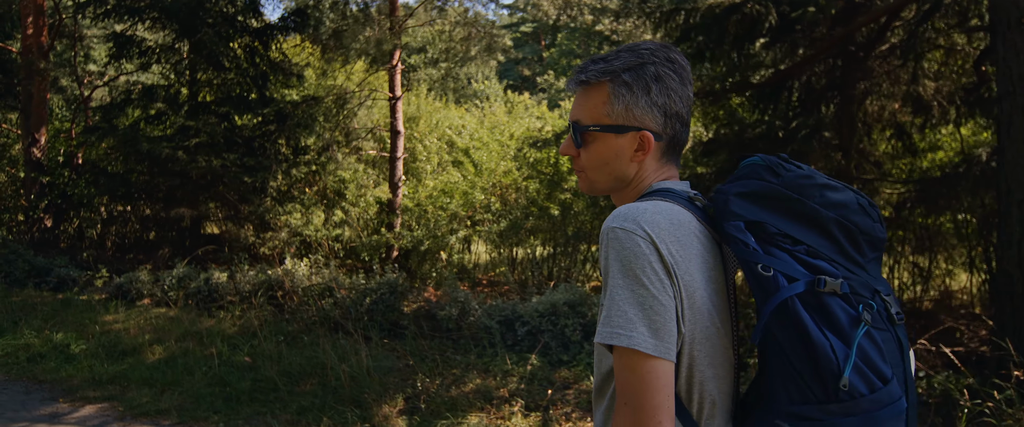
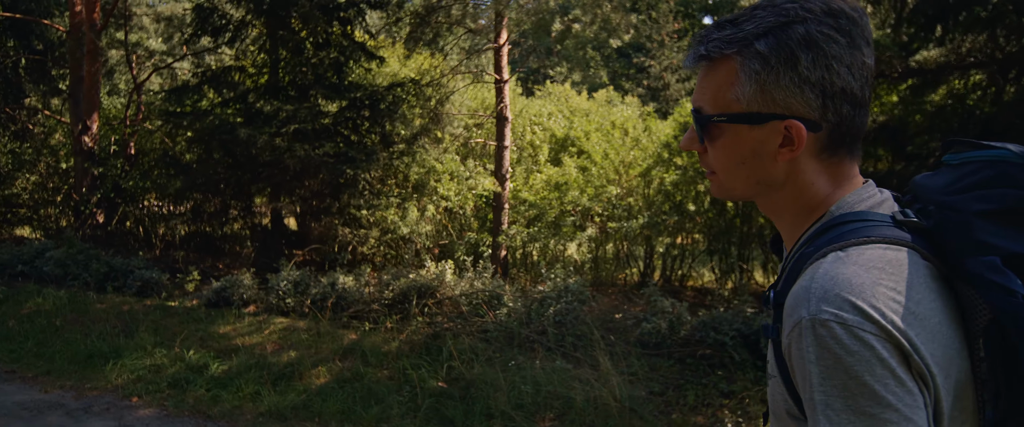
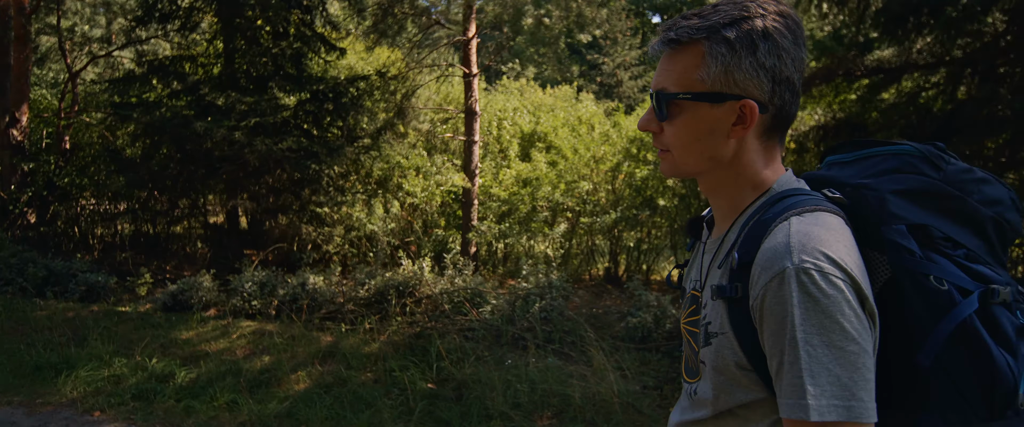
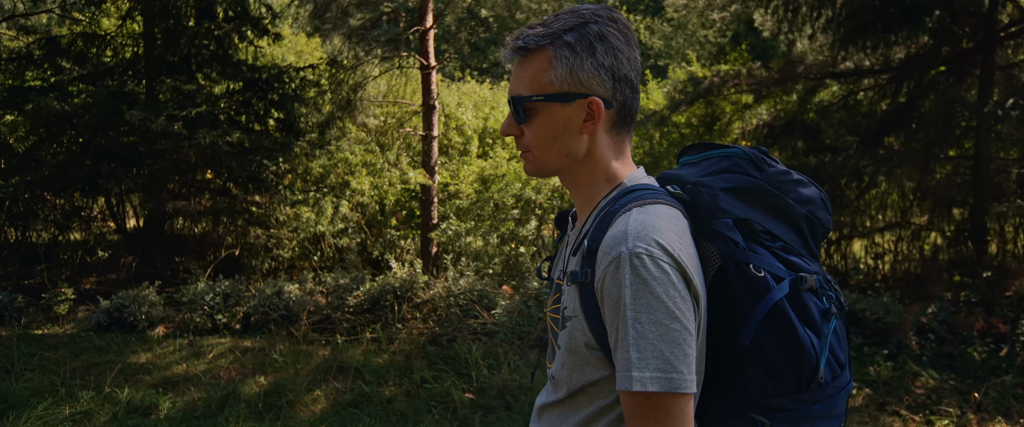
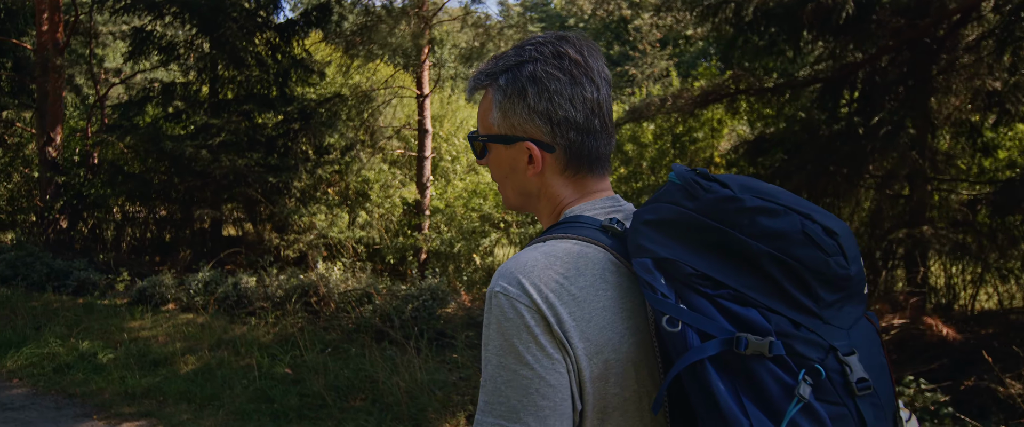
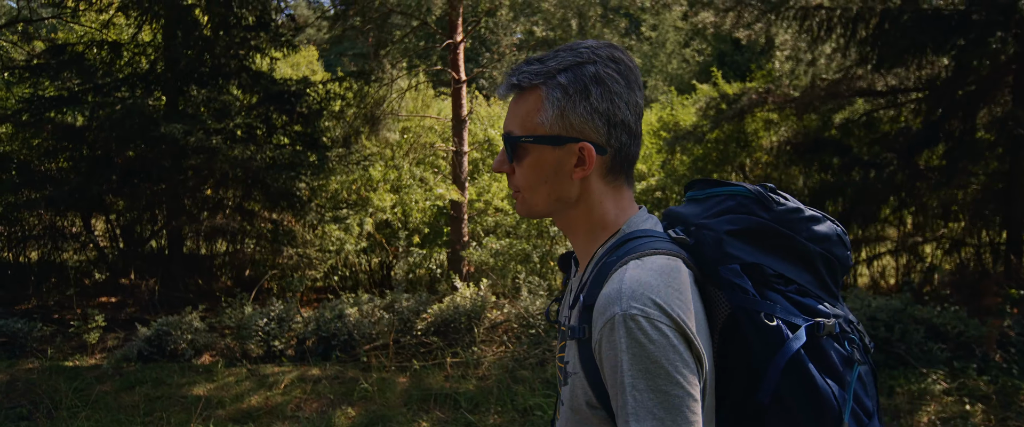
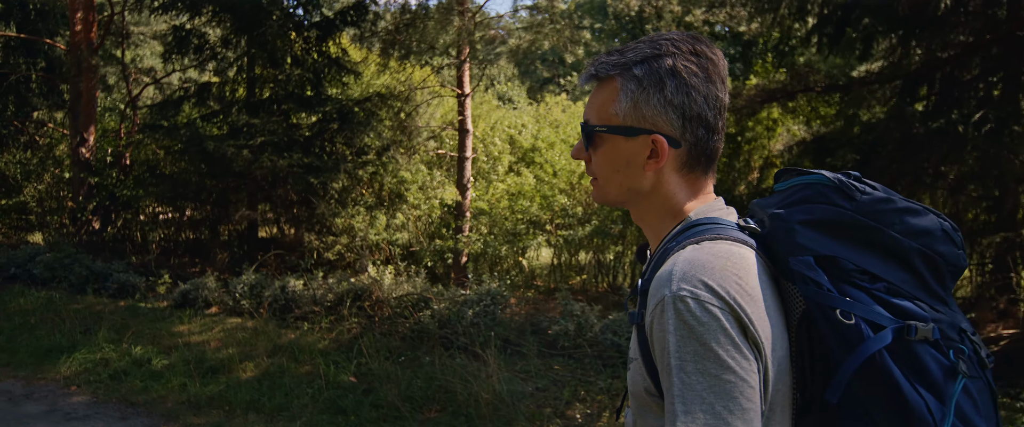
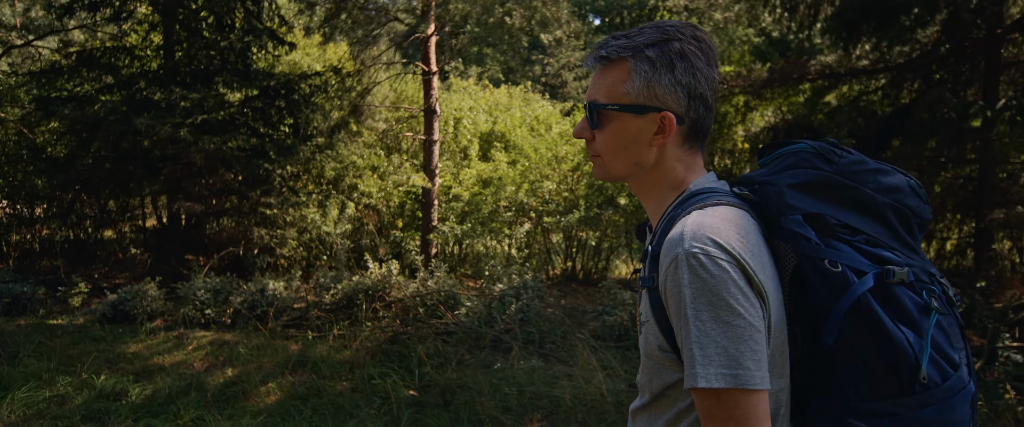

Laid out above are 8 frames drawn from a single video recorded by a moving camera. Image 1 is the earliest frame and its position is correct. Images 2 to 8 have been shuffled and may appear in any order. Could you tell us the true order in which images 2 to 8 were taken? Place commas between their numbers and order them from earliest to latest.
5, 7, 2, 3, 8, 4, 6
